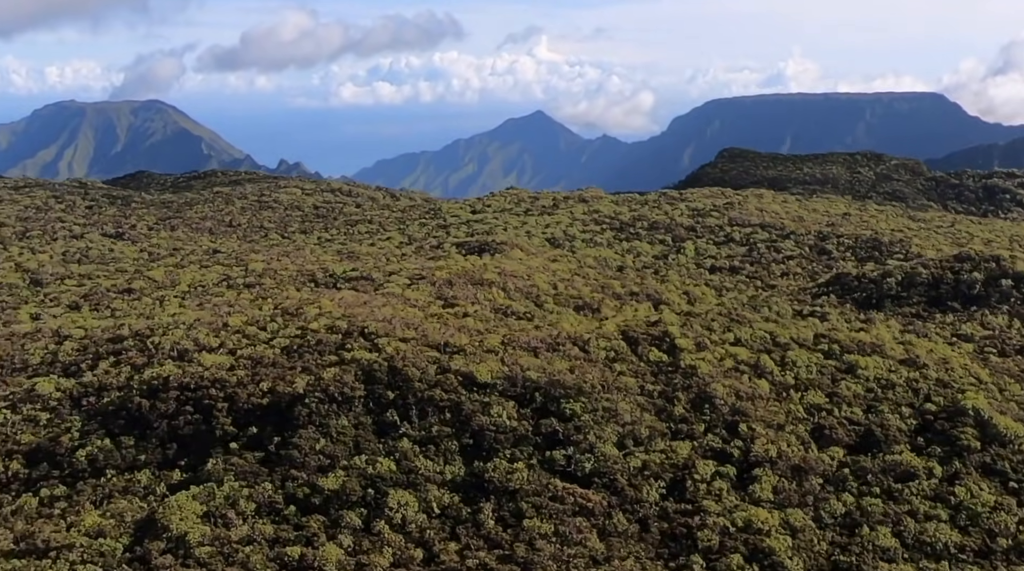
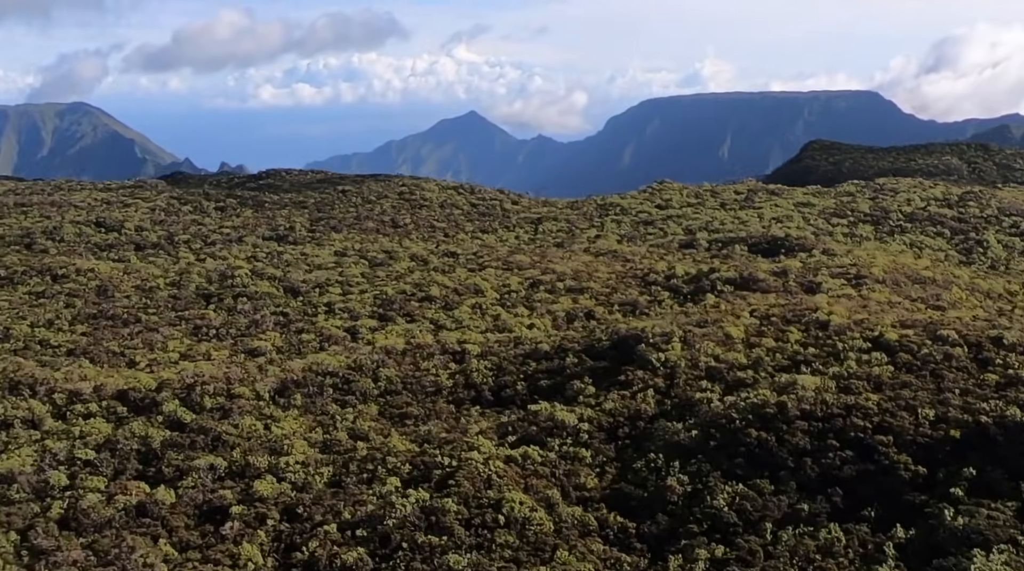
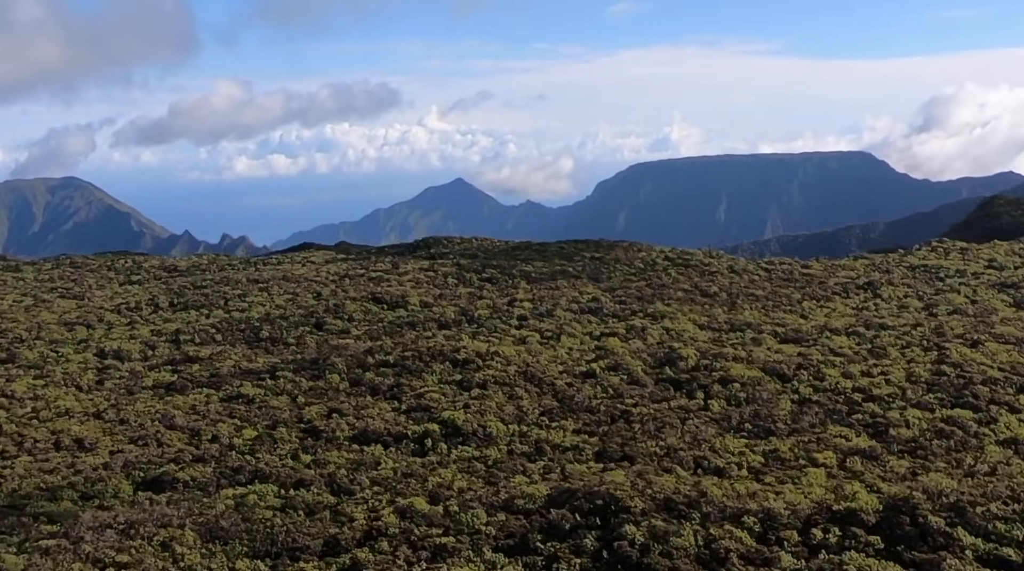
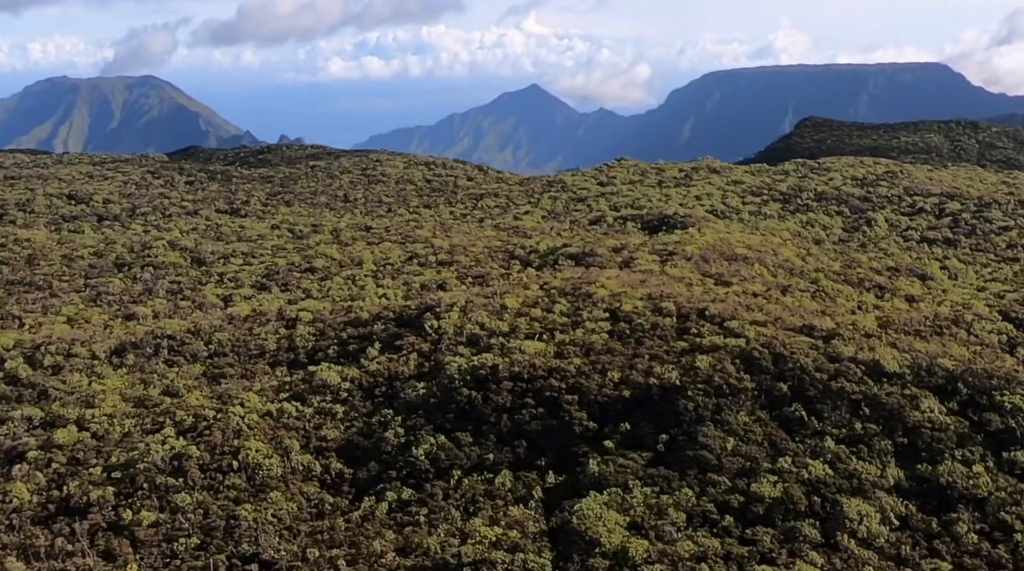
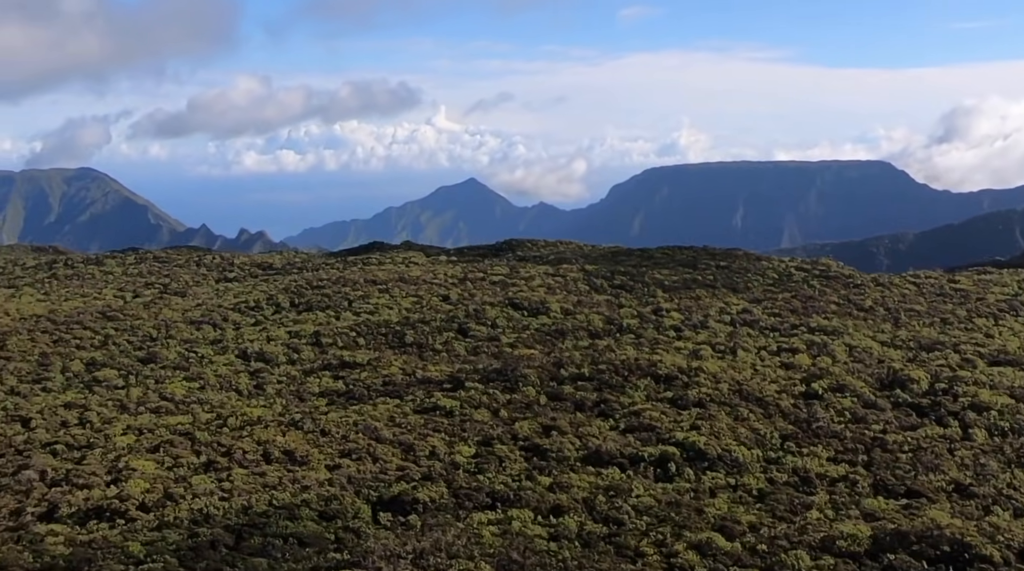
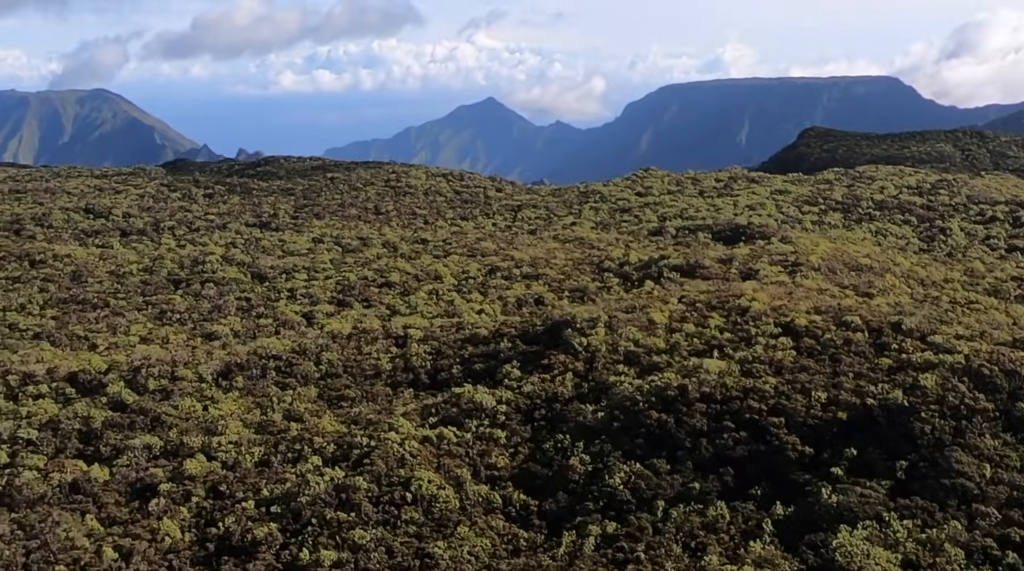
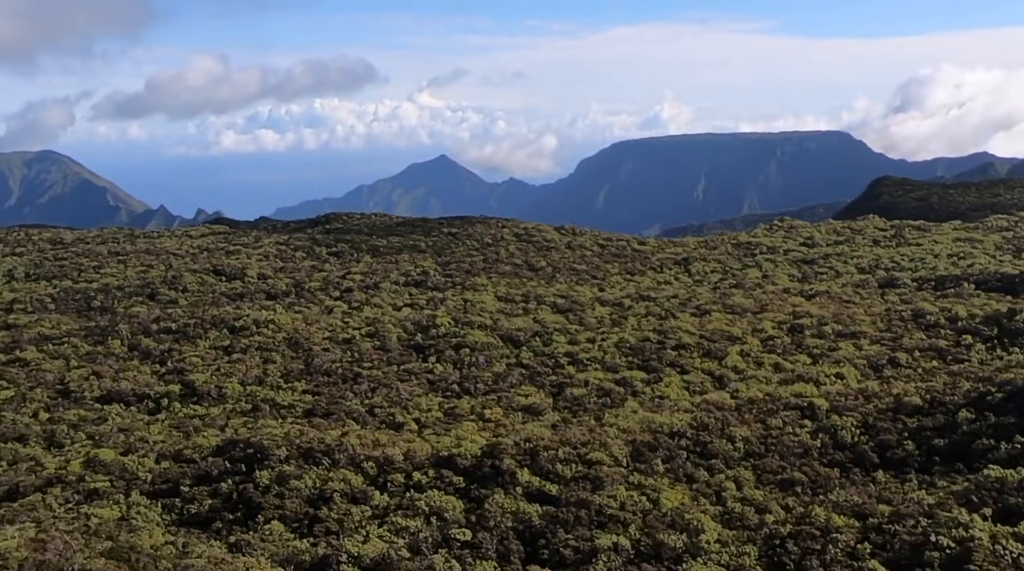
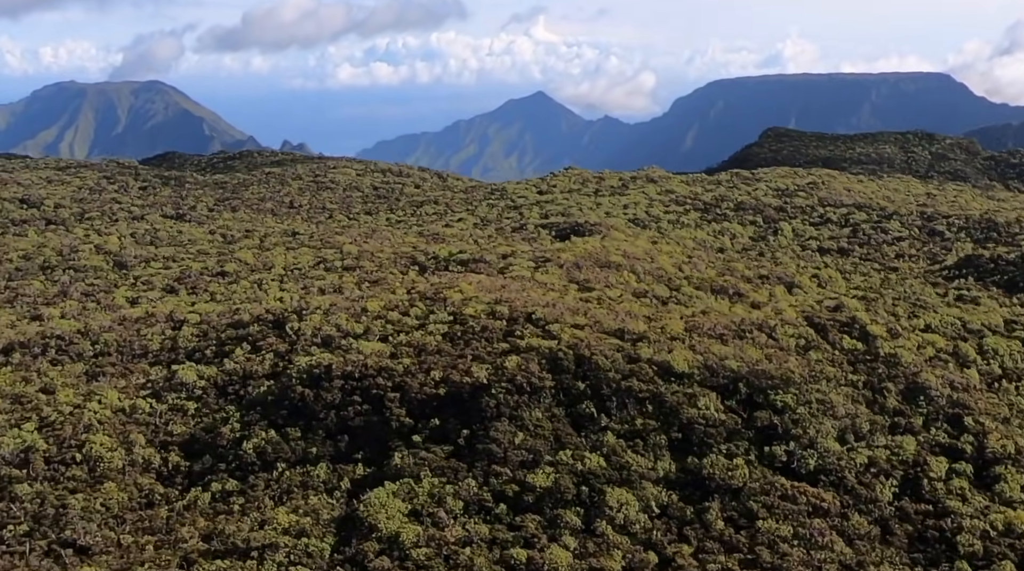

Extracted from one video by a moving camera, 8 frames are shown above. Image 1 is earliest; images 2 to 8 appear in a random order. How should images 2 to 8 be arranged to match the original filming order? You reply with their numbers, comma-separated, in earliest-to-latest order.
8, 4, 6, 2, 7, 3, 5
